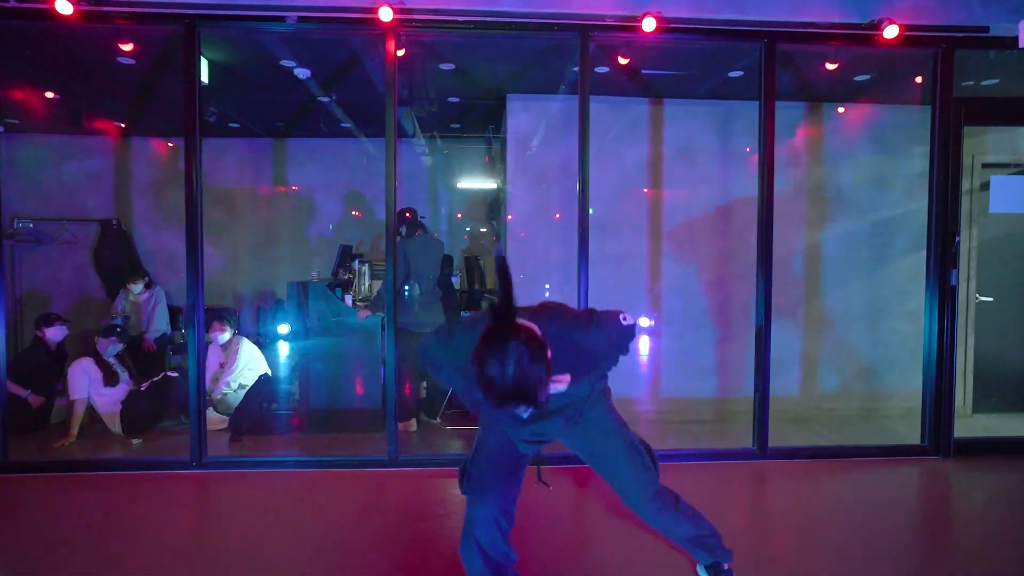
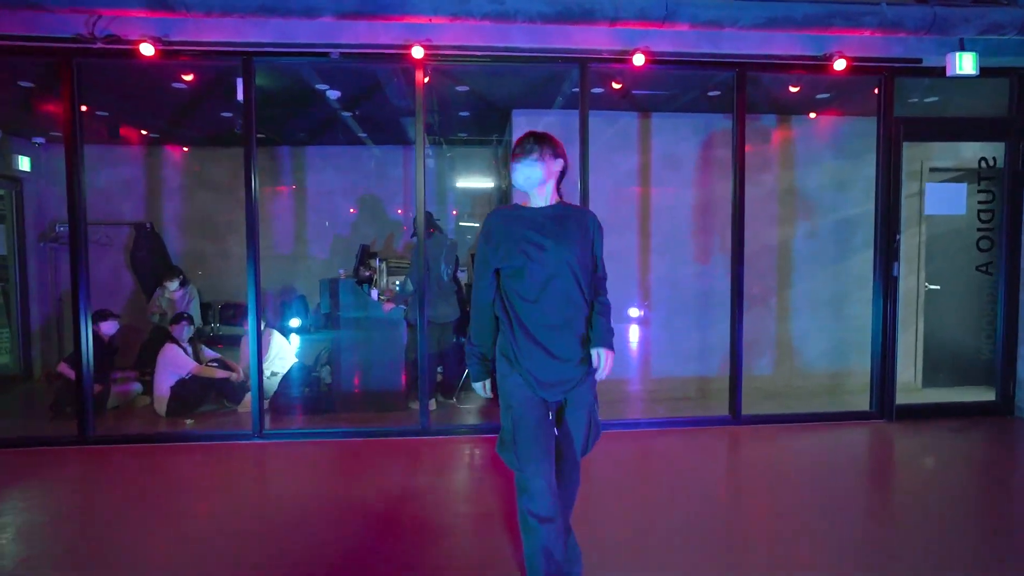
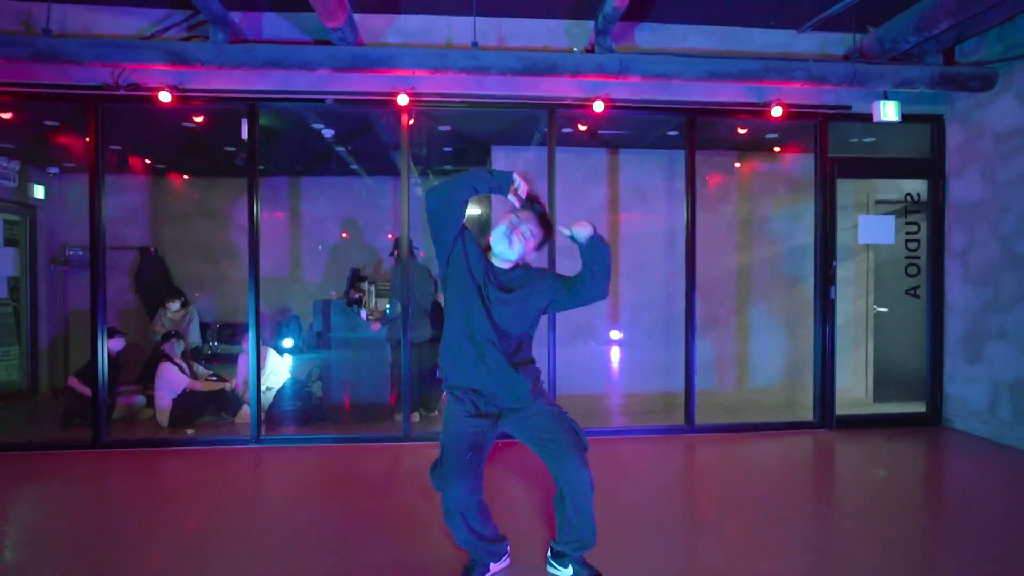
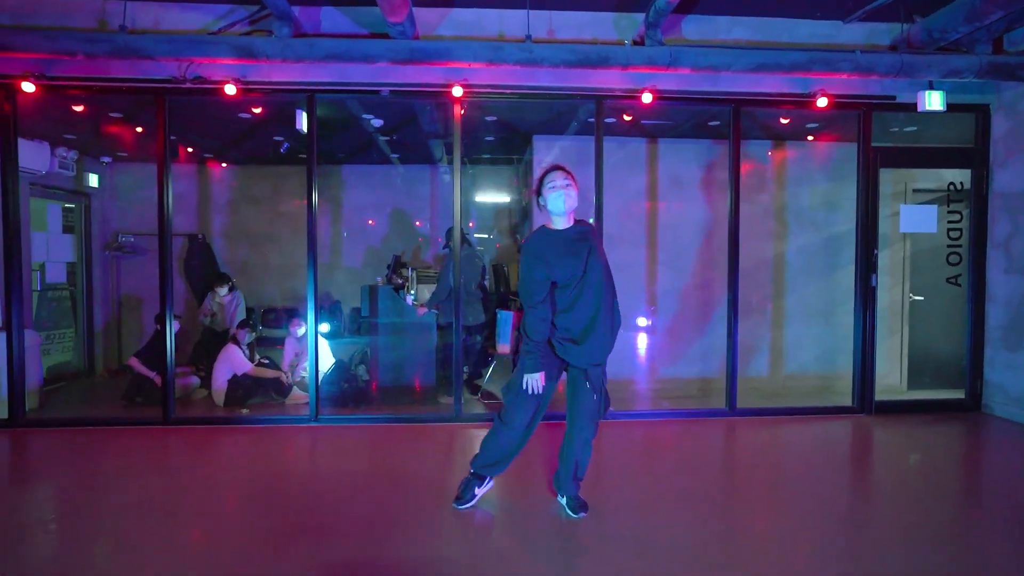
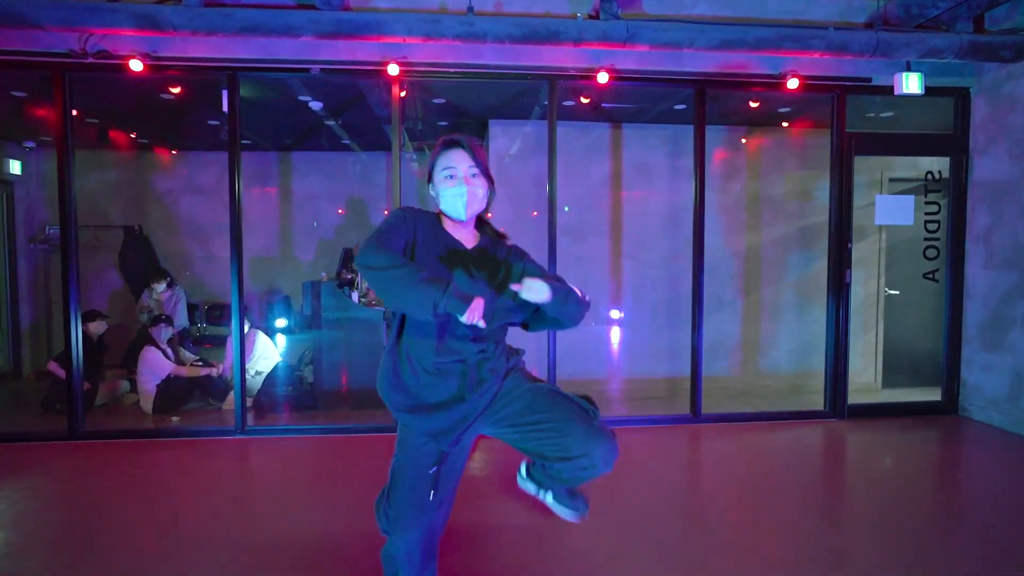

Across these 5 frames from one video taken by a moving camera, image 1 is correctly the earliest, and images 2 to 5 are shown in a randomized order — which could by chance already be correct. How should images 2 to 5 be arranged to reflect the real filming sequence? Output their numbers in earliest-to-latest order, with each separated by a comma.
4, 2, 3, 5
